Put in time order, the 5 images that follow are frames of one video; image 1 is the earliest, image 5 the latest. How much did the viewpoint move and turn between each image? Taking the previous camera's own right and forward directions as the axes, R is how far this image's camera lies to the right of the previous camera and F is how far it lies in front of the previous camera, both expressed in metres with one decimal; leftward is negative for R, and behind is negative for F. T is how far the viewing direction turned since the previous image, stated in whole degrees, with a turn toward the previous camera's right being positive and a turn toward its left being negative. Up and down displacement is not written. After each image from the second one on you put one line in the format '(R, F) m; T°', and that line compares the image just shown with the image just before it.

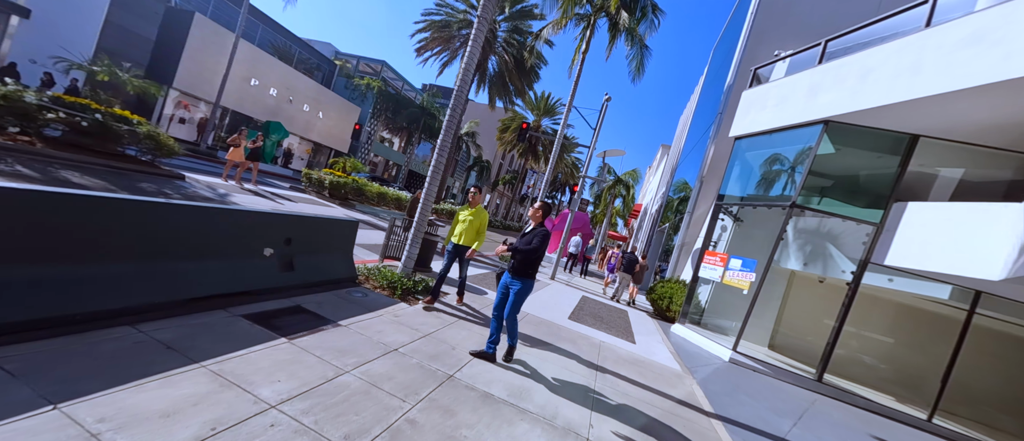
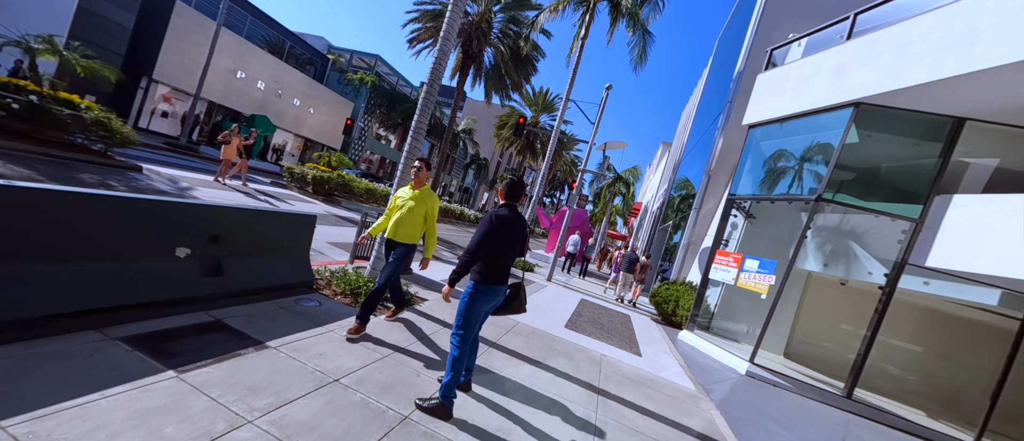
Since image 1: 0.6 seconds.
(+0.2, +0.8) m; 0°
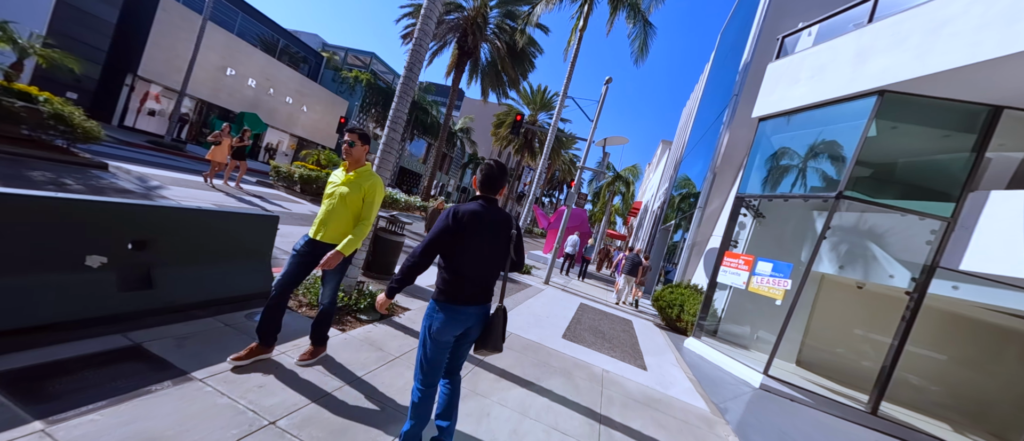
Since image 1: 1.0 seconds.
(+0.1, +0.6) m; 0°
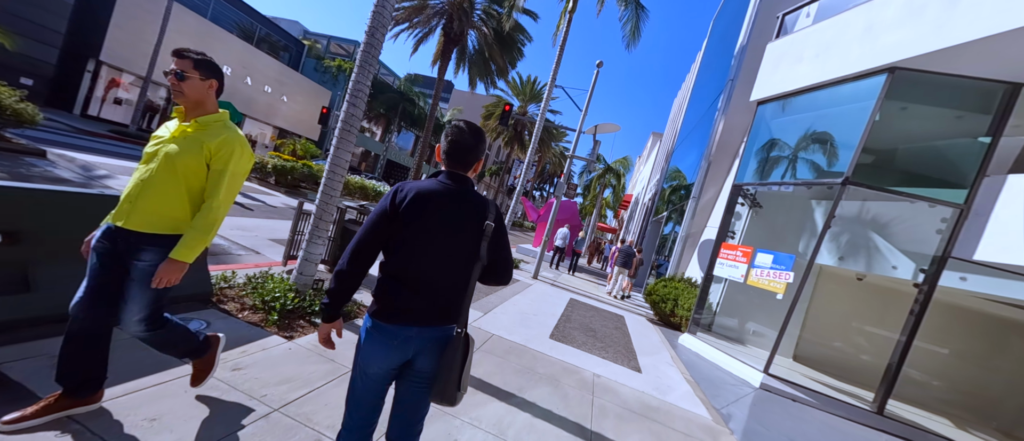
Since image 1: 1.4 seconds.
(+0.1, +0.5) m; +1°
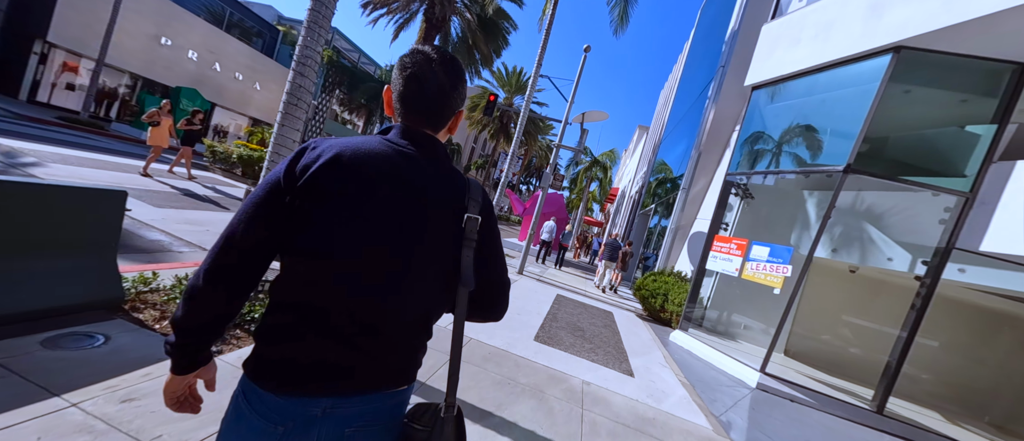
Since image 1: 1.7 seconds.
(+0.1, +0.5) m; +2°
